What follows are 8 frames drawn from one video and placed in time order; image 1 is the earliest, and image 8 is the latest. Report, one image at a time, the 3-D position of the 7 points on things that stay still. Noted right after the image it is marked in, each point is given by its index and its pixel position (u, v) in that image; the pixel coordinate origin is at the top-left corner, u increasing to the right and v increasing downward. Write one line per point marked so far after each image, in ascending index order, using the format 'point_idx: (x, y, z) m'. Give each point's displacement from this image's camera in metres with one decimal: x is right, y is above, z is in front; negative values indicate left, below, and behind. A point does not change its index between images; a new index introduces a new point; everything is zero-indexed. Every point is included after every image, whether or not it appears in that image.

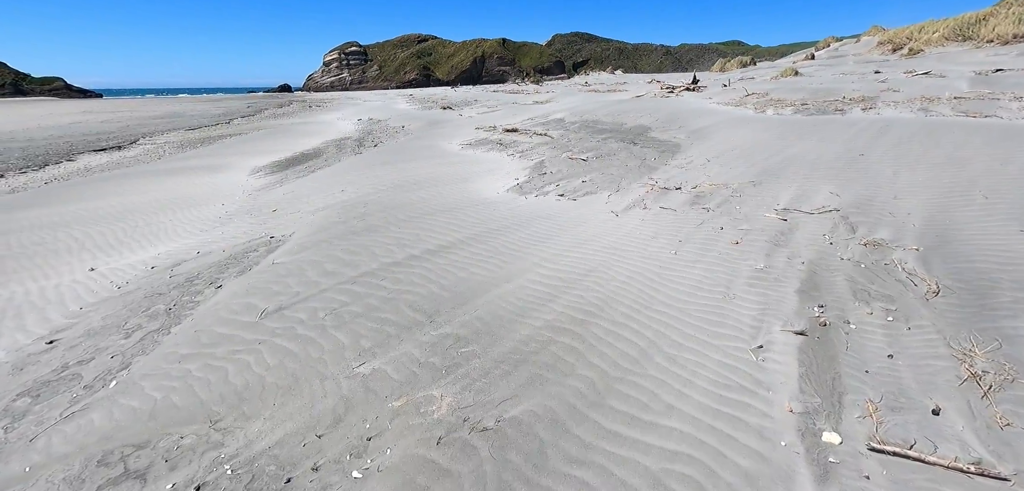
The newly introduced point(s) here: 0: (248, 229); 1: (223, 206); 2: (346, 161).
0: (-4.4, +0.2, +7.4) m
1: (-5.9, +0.8, +9.0) m
2: (-5.1, +2.6, +13.6) m
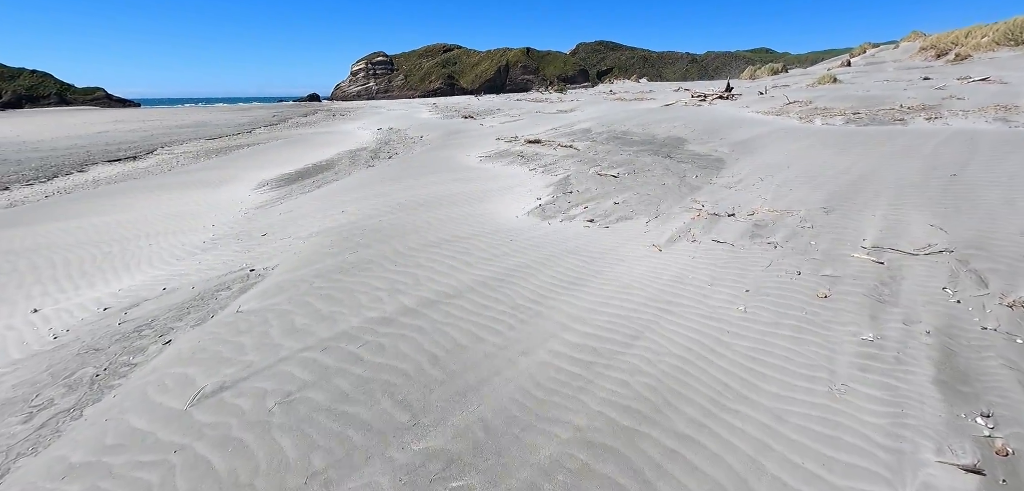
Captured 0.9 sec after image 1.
0: (-4.1, -0.2, +6.4) m
1: (-5.5, +0.3, +8.2) m
2: (-4.4, +2.0, +12.7) m
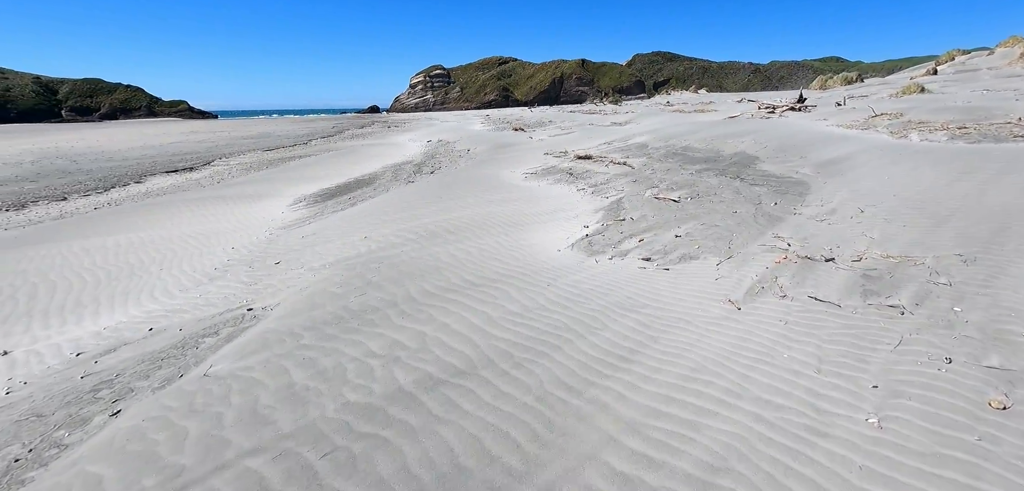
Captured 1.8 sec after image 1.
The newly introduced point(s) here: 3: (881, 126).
0: (-3.7, -0.6, +5.7) m
1: (-4.8, -0.1, +7.6) m
2: (-3.2, +1.4, +12.1) m
3: (+13.8, +4.4, +16.6) m
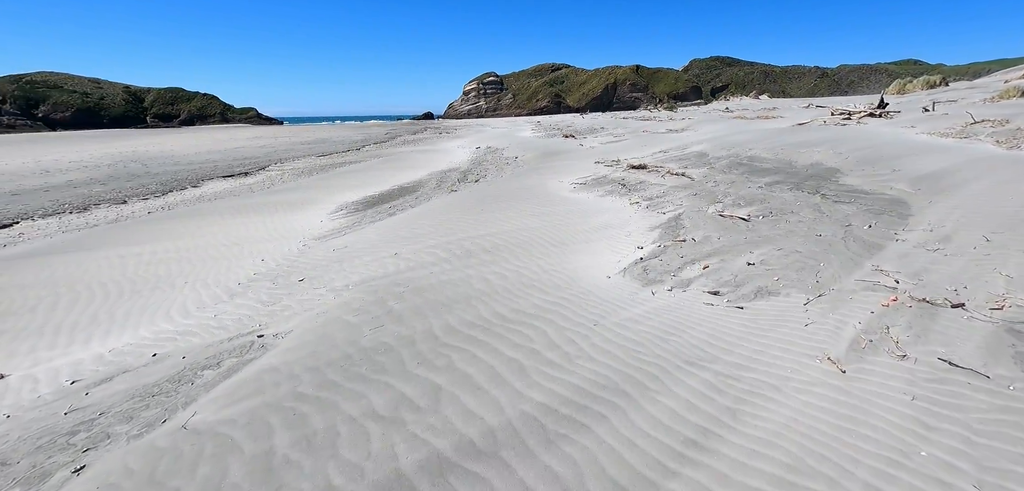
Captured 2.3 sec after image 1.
0: (-3.2, -0.8, +5.3) m
1: (-4.1, -0.3, +7.3) m
2: (-2.0, +1.1, +11.6) m
3: (+15.5, +3.5, +14.3) m
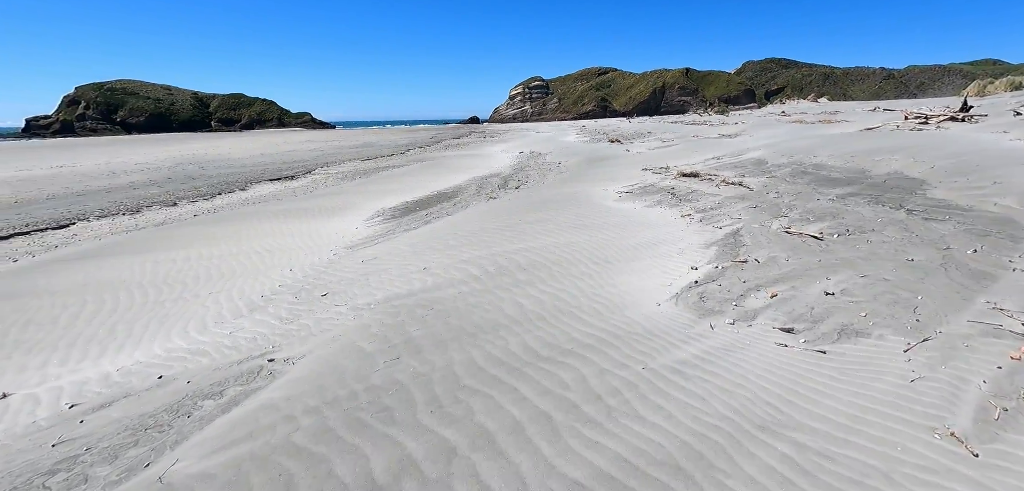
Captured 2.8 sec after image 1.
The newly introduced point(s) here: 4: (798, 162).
0: (-2.8, -1.0, +5.0) m
1: (-3.6, -0.4, +7.1) m
2: (-1.0, +0.9, +11.1) m
3: (+16.7, +2.8, +12.2) m
4: (+10.1, +2.9, +15.6) m
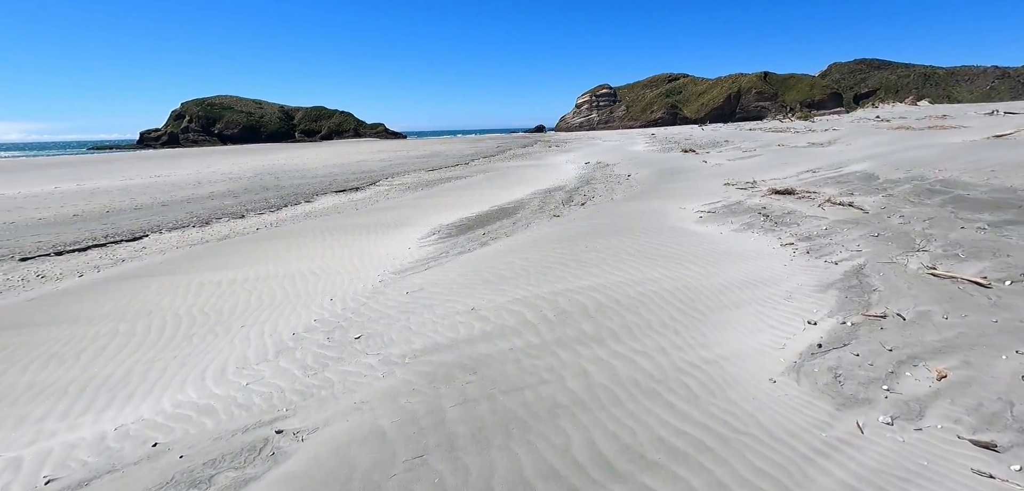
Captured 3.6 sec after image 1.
0: (-2.3, -1.4, +4.3) m
1: (-2.7, -0.8, +6.4) m
2: (+0.4, +0.3, +10.1) m
3: (+18.2, +1.8, +8.8) m
4: (+12.1, +2.0, +13.1) m
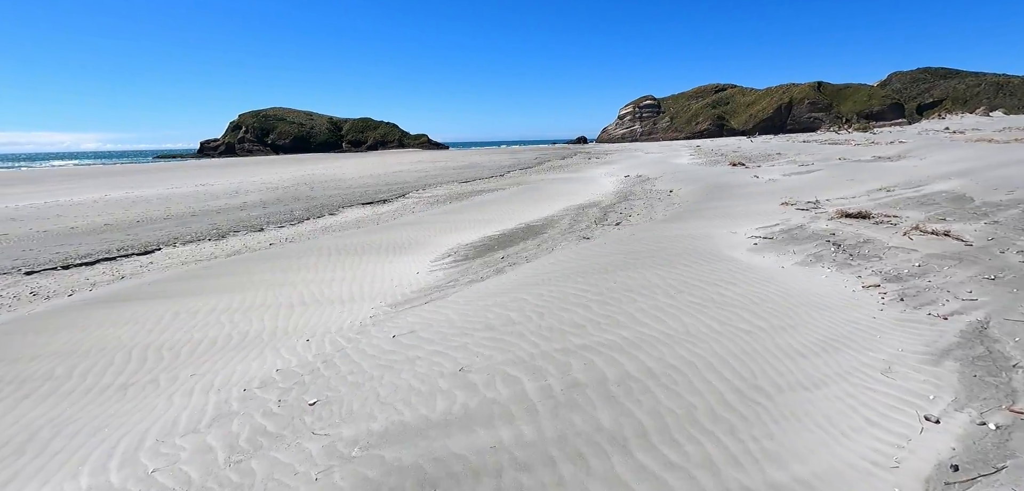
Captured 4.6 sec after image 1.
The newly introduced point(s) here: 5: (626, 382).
0: (-2.4, -1.7, +3.2) m
1: (-2.6, -1.2, +5.5) m
2: (+0.8, -0.2, +8.9) m
3: (+18.5, +0.9, +6.1) m
4: (+12.7, +1.1, +10.8) m
5: (+1.0, -1.2, +3.9) m
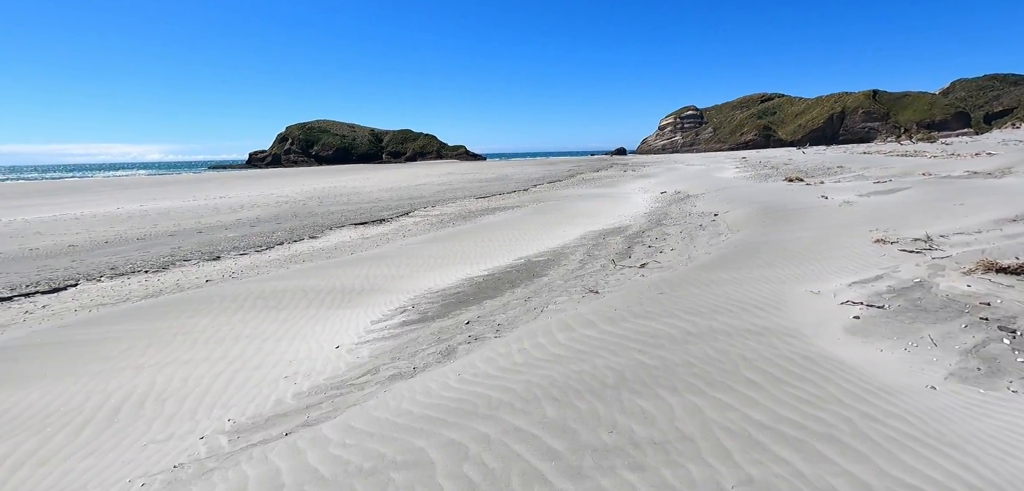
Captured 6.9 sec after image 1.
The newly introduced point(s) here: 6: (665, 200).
0: (-3.4, -2.4, +0.5) m
1: (-3.4, -2.0, +2.7) m
2: (+0.3, -1.1, +5.9) m
3: (+17.7, -0.3, +1.7) m
4: (+12.3, -0.1, +6.9) m
5: (+0.1, -2.0, +0.8) m
6: (+6.9, +2.0, +19.8) m
